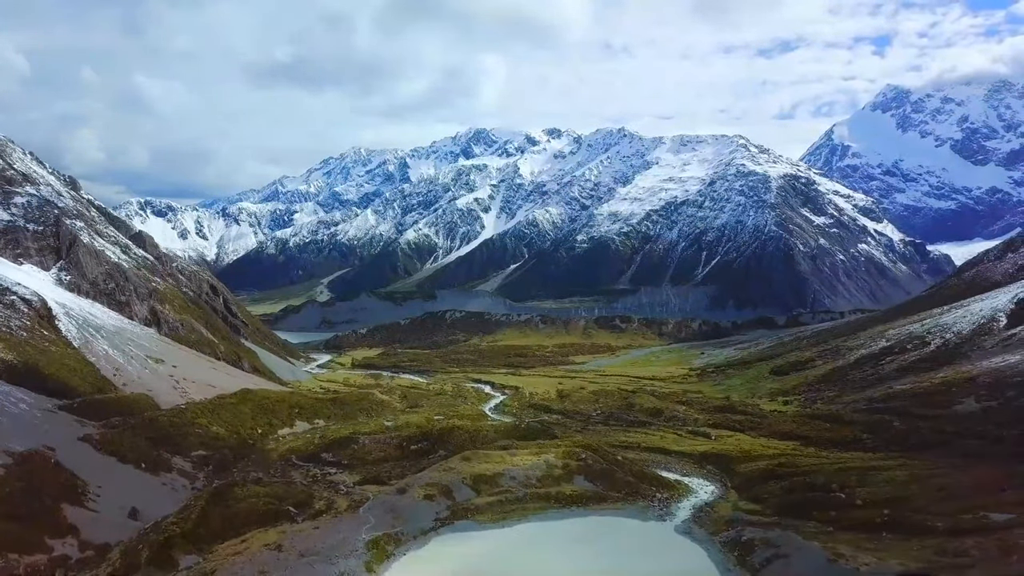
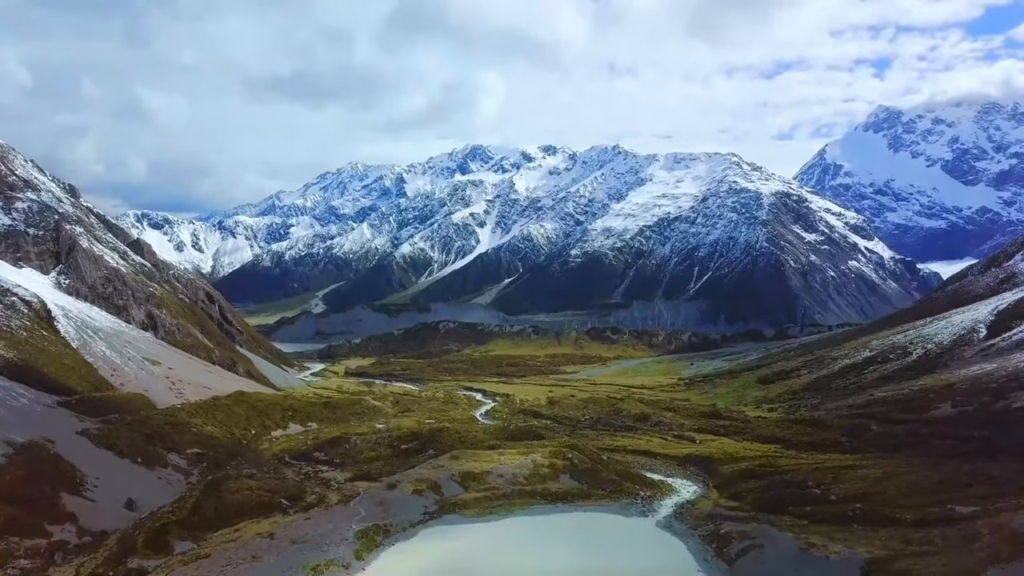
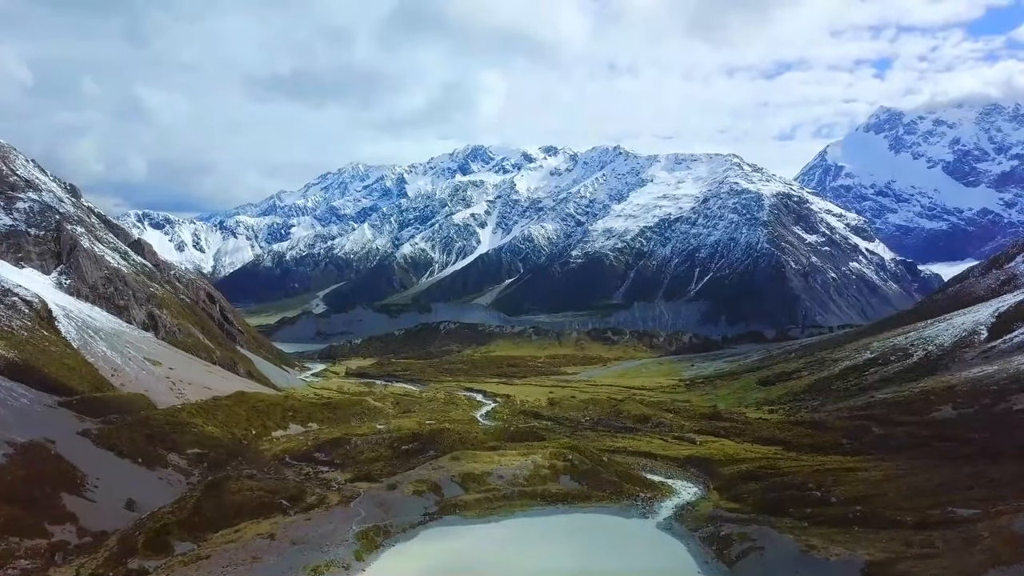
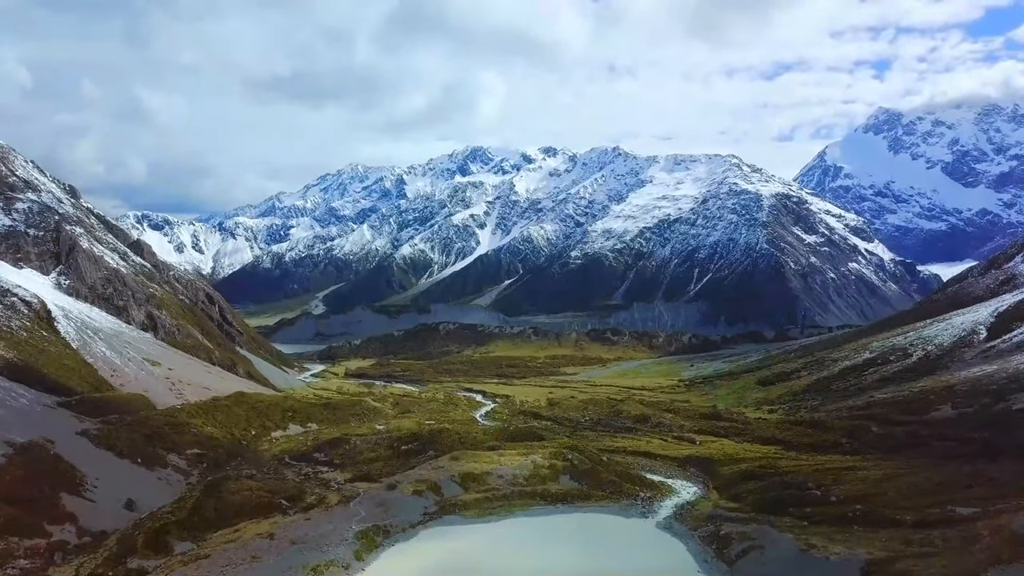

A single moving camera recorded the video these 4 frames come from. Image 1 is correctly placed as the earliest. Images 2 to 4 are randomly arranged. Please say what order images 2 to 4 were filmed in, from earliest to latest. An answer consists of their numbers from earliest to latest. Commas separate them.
3, 2, 4
